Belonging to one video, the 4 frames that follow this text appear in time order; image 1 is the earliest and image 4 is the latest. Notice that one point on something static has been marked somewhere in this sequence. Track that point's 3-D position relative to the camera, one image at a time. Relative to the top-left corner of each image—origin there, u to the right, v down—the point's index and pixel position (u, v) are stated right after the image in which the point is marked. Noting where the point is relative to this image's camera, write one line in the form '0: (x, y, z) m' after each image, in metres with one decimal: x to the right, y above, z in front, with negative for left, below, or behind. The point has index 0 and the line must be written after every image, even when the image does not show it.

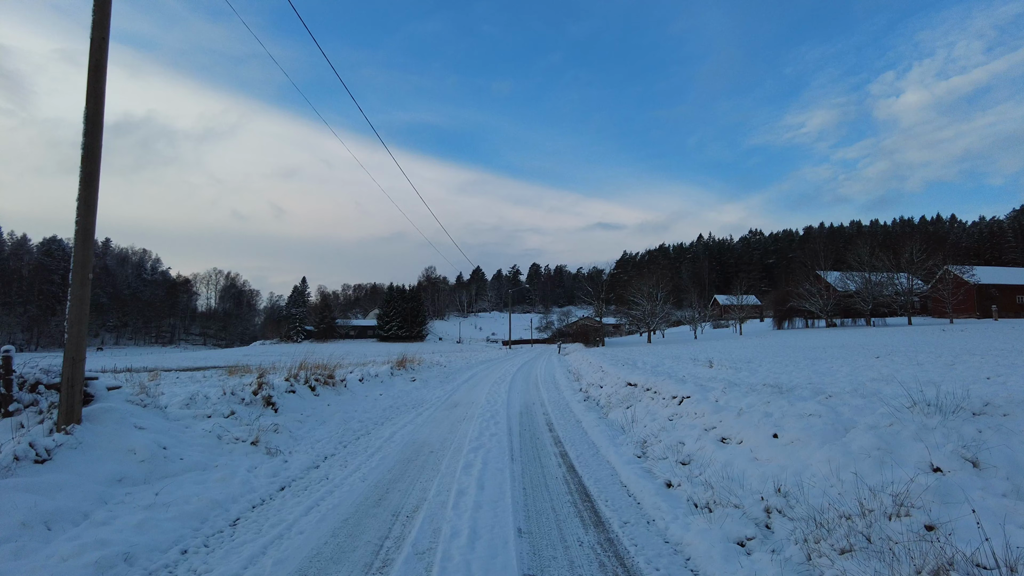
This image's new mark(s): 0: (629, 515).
0: (+1.3, -2.5, +4.8) m
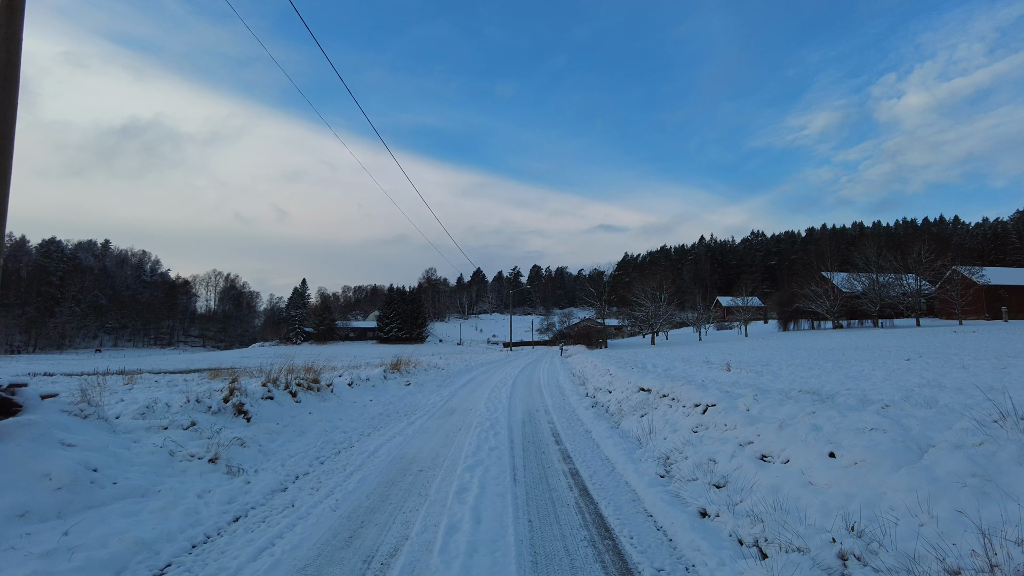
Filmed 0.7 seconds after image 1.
0: (+1.3, -2.4, +3.8) m
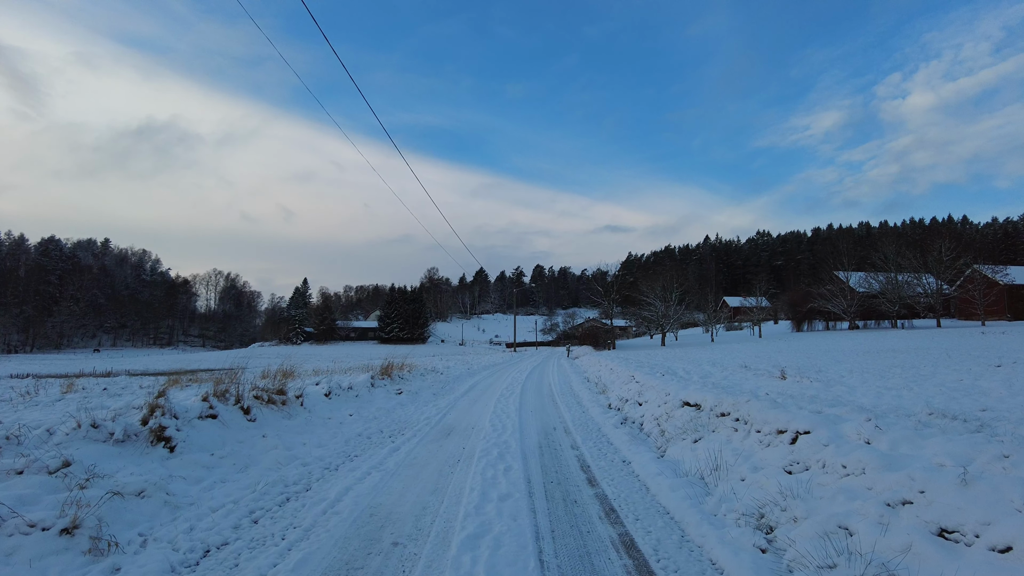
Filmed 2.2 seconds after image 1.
0: (+1.5, -2.2, +1.8) m
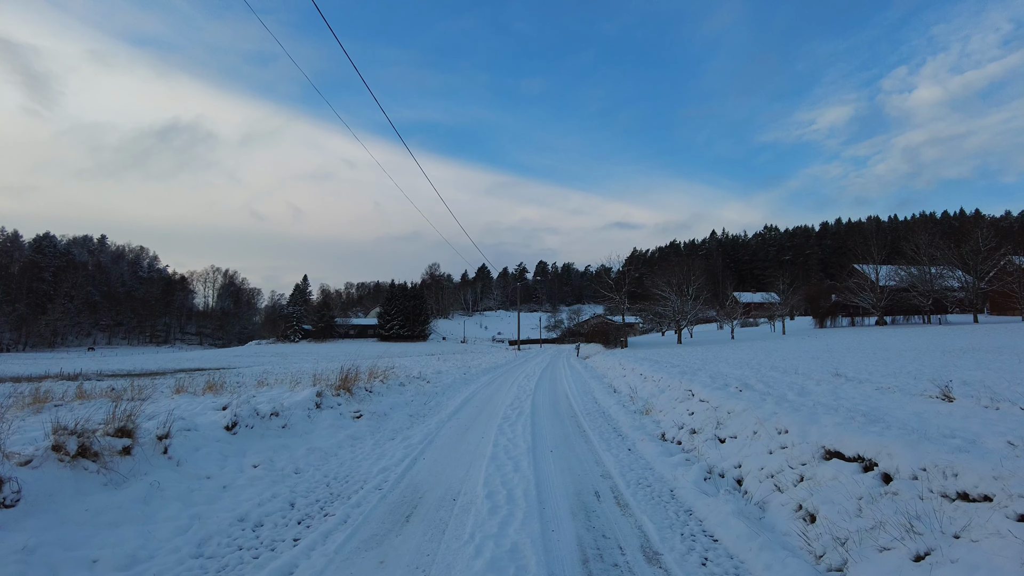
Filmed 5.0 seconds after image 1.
0: (+1.6, -1.8, -1.9) m
